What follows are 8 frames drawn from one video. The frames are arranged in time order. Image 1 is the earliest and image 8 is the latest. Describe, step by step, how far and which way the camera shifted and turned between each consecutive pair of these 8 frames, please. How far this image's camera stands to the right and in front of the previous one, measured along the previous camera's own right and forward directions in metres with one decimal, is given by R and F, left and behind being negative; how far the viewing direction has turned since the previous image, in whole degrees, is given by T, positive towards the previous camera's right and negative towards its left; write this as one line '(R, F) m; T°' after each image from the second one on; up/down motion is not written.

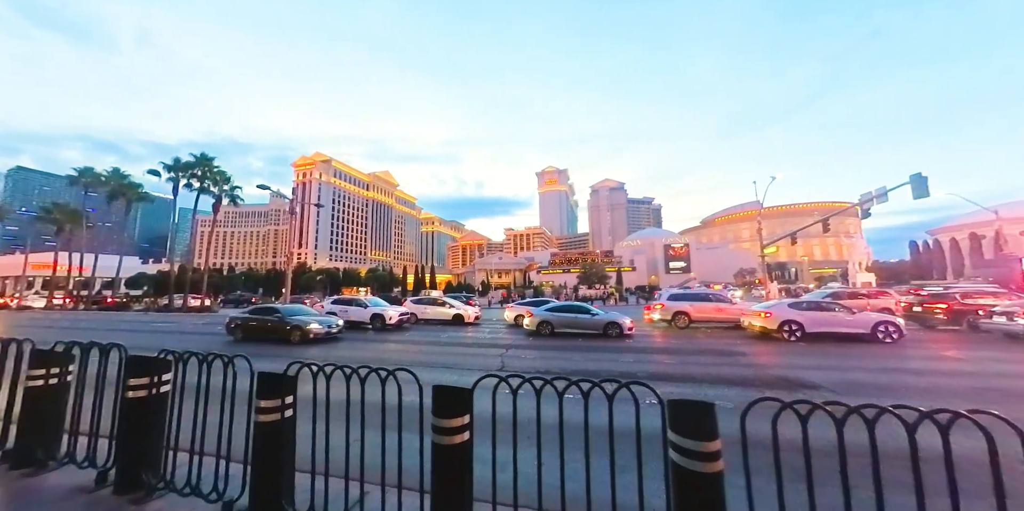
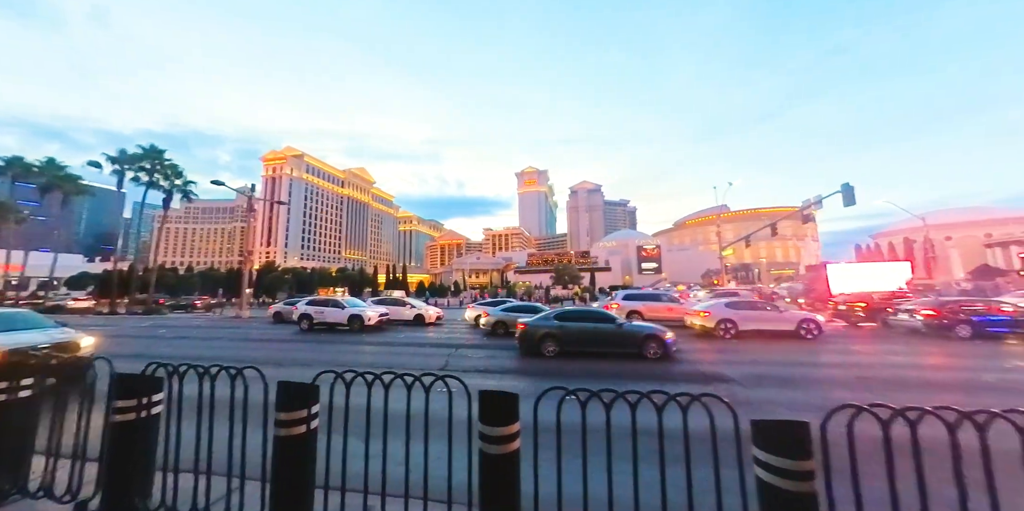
(+1.0, -0.2) m; +4°
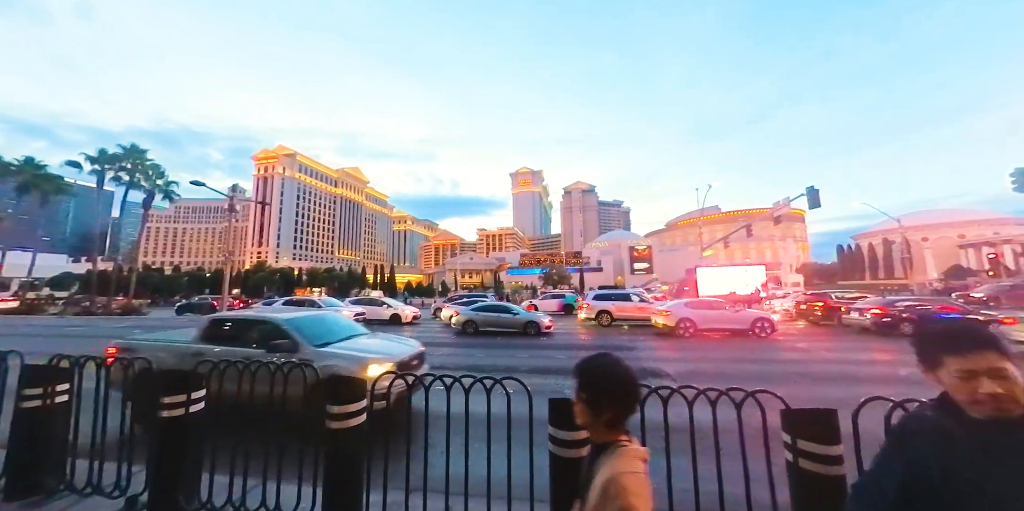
(+1.1, -0.4) m; +1°
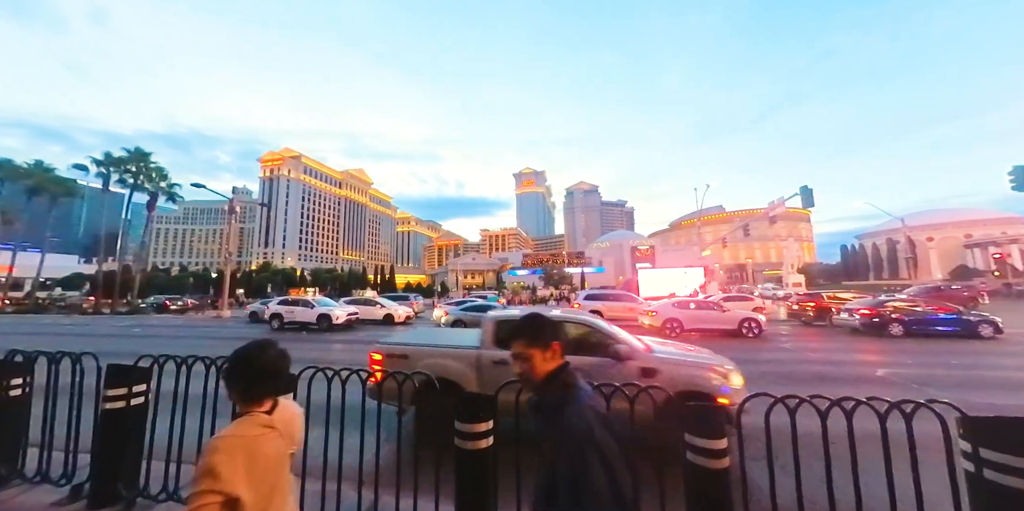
(+0.7, -0.1) m; -1°
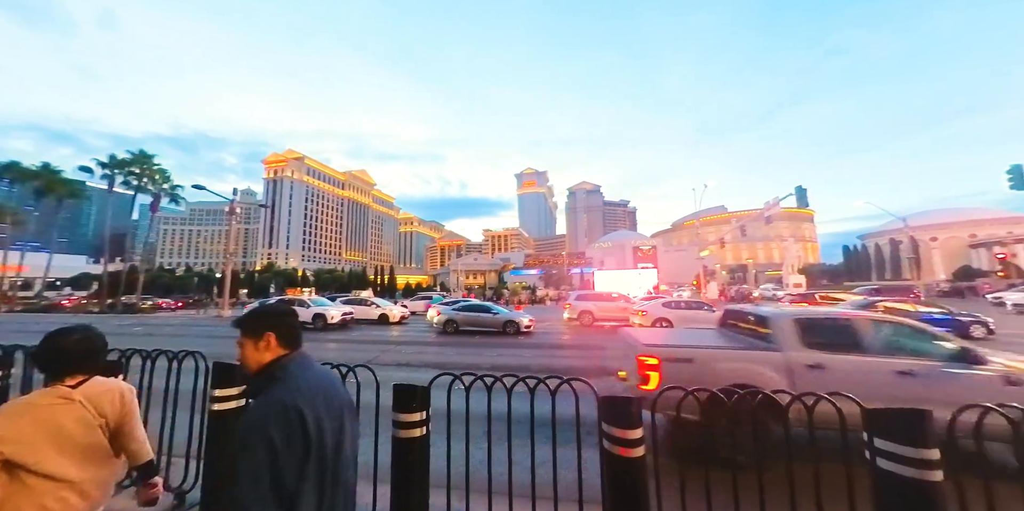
(+0.5, -0.1) m; 0°
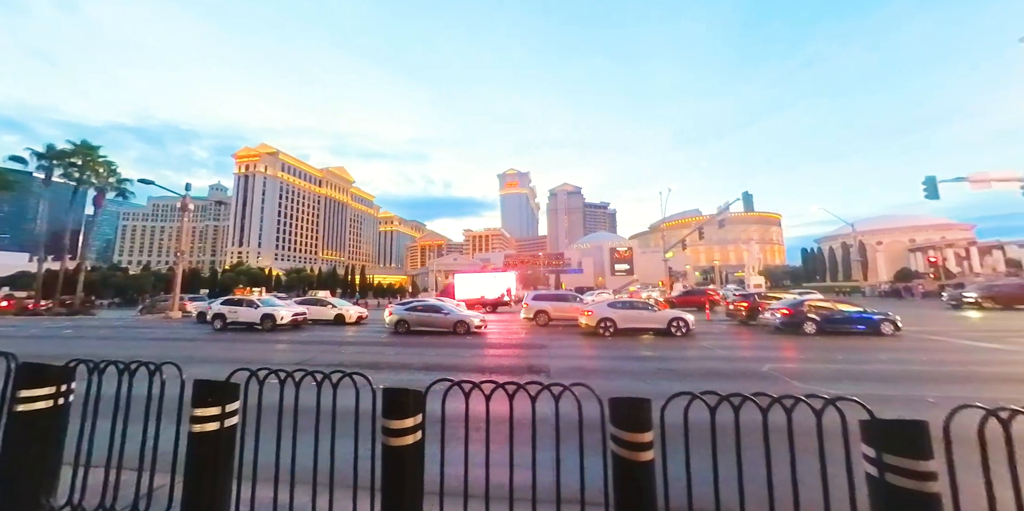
(+1.3, -0.2) m; +3°
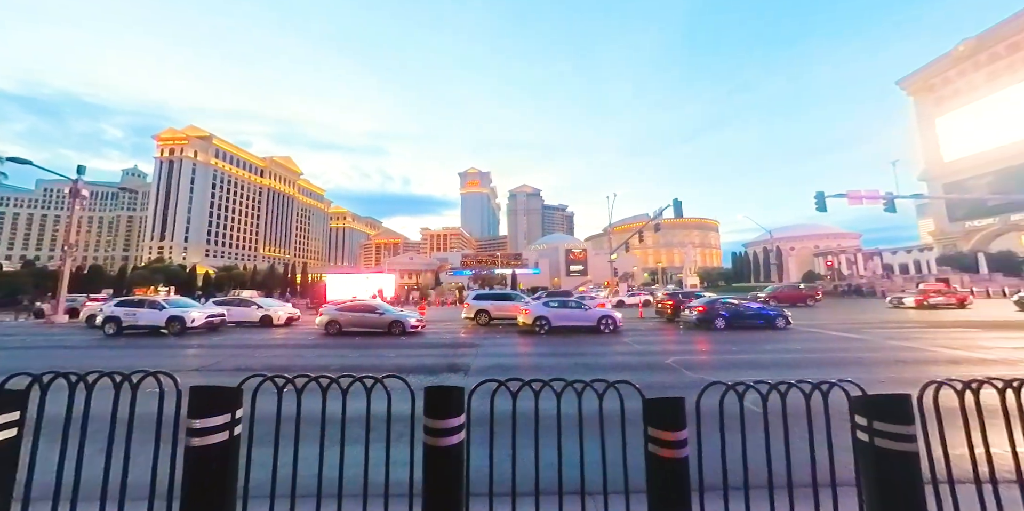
(+0.9, -0.2) m; +7°
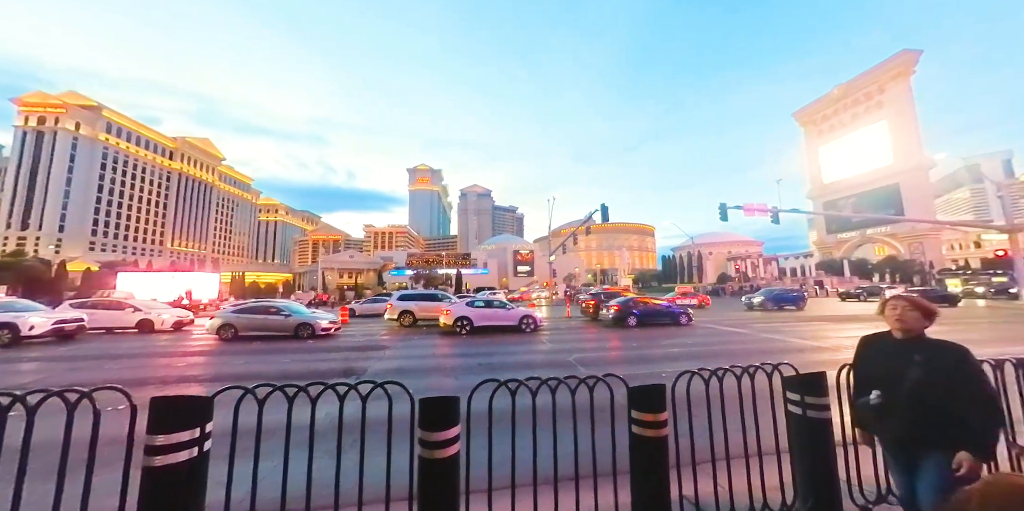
(+1.1, 0.0) m; +9°
